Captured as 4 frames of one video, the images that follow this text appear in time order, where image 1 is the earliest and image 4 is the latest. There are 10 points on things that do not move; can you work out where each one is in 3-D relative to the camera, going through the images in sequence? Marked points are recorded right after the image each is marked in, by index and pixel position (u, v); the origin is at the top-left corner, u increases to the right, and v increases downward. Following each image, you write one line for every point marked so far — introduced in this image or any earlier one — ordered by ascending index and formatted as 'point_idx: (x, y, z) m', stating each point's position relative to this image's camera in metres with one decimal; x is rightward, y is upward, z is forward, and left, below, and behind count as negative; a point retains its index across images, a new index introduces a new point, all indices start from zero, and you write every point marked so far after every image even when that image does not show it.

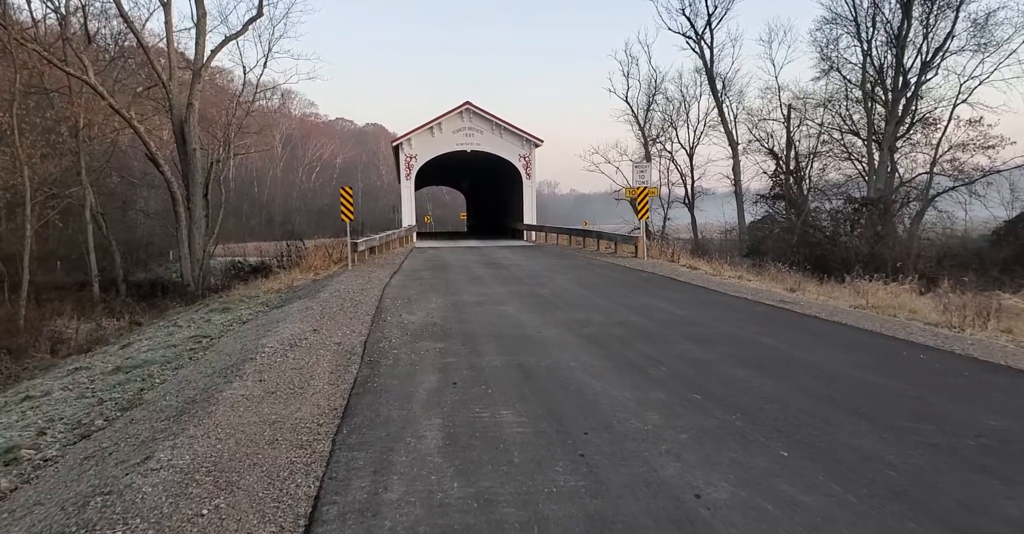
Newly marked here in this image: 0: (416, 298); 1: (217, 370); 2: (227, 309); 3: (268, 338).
0: (-1.6, -0.5, +9.8) m
1: (-3.2, -1.1, +6.2) m
2: (-6.4, -1.0, +13.1) m
3: (-3.1, -0.9, +7.4) m
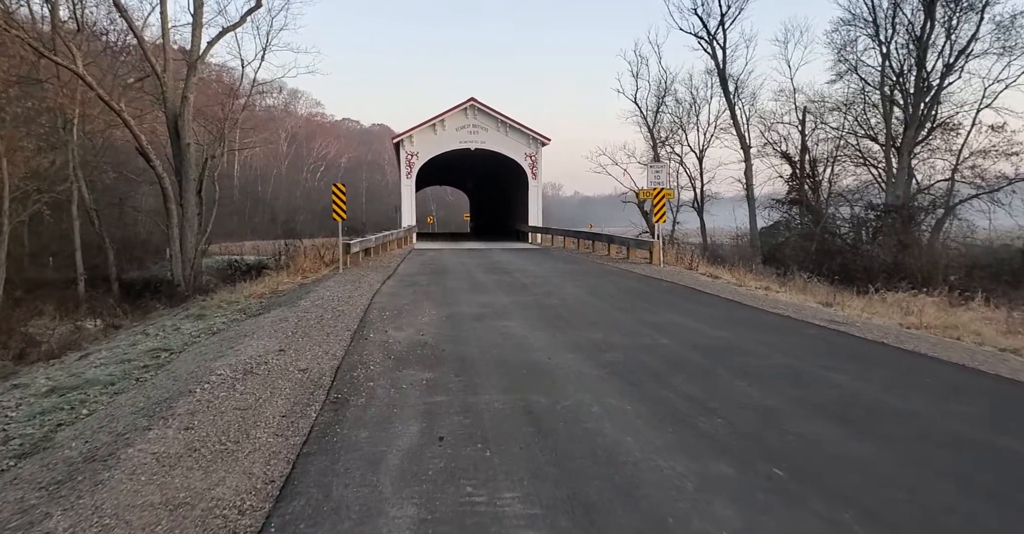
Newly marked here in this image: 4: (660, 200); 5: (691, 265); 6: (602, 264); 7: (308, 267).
0: (-1.5, -0.6, +8.6) m
1: (-3.1, -1.2, +5.0) m
2: (-6.3, -1.0, +11.9) m
3: (-3.1, -1.0, +6.2) m
4: (+4.5, +2.0, +17.6) m
5: (+4.8, 0.0, +15.6) m
6: (+2.4, +0.1, +15.5) m
7: (-5.6, 0.0, +16.0) m
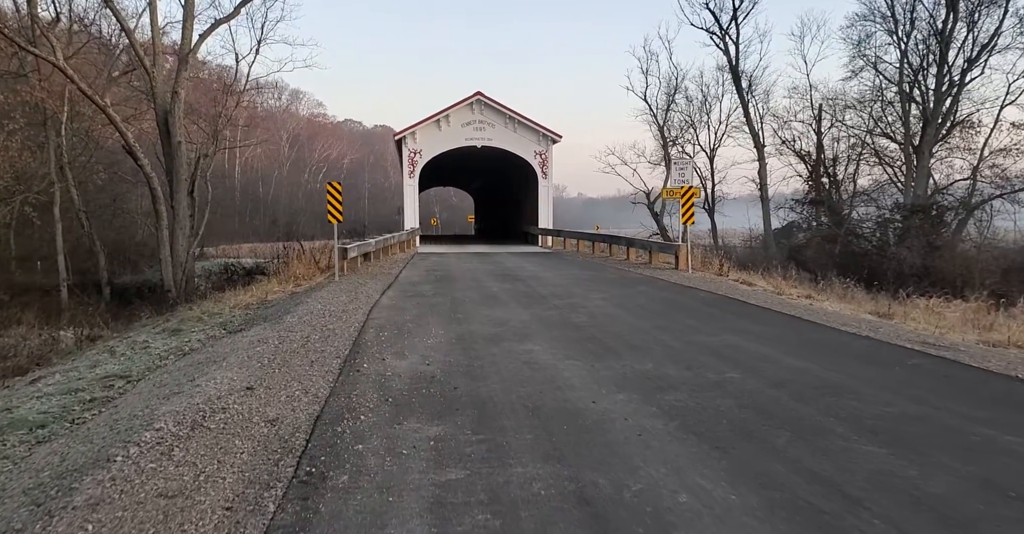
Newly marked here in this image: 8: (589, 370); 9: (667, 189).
0: (-1.3, -0.8, +7.2) m
1: (-2.9, -1.3, +3.7) m
2: (-6.1, -1.2, +10.6) m
3: (-2.8, -1.1, +4.8) m
4: (+4.8, +1.9, +16.2) m
5: (+5.1, -0.1, +14.2) m
6: (+2.7, -0.1, +14.2) m
7: (-5.3, -0.2, +14.7) m
8: (+0.7, -0.9, +5.2) m
9: (+4.4, +2.2, +16.4) m
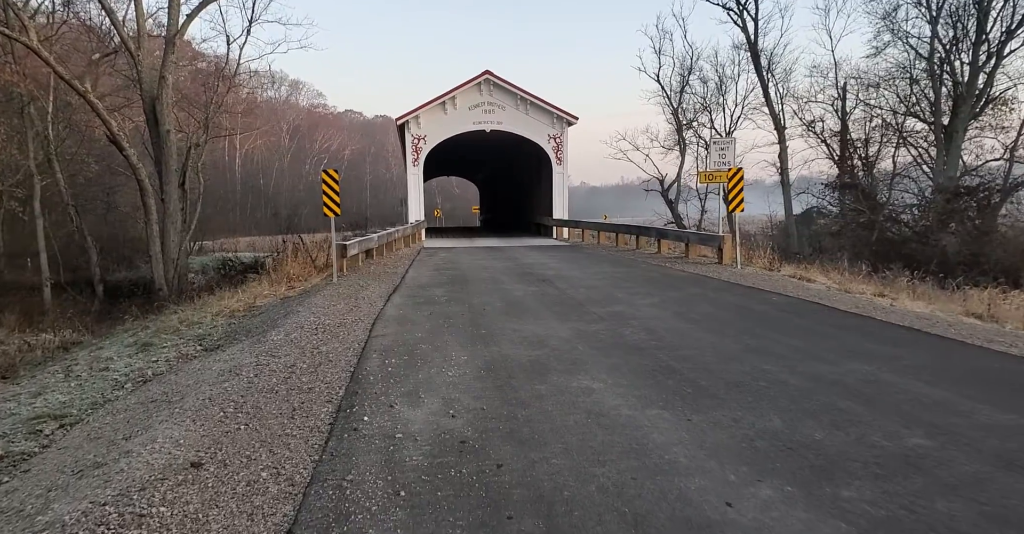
0: (-0.9, -0.8, +5.6) m
1: (-2.5, -1.4, +2.1) m
2: (-5.6, -1.2, +9.0) m
3: (-2.4, -1.3, +3.2) m
4: (+5.3, +2.1, +14.5) m
5: (+5.6, +0.1, +12.6) m
6: (+3.2, +0.1, +12.5) m
7: (-4.9, -0.1, +13.1) m
8: (+1.1, -1.0, +3.6) m
9: (+4.8, +2.4, +14.7) m
